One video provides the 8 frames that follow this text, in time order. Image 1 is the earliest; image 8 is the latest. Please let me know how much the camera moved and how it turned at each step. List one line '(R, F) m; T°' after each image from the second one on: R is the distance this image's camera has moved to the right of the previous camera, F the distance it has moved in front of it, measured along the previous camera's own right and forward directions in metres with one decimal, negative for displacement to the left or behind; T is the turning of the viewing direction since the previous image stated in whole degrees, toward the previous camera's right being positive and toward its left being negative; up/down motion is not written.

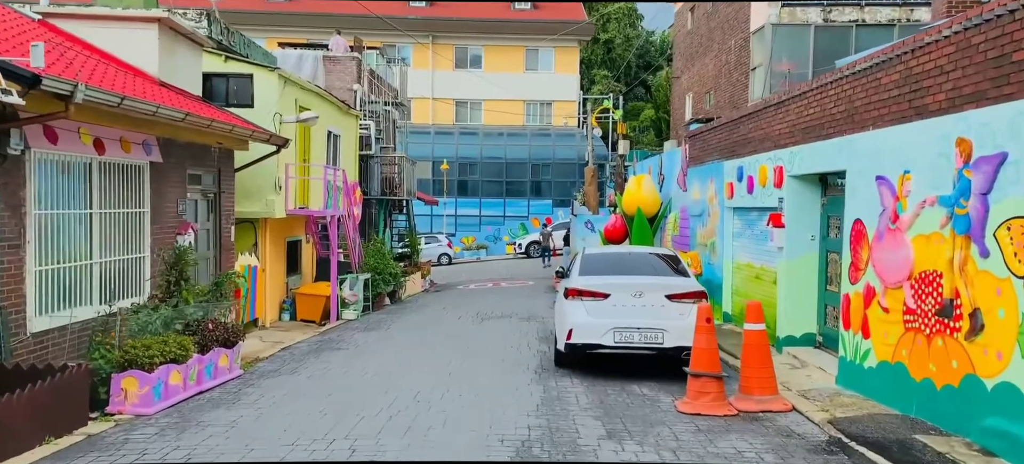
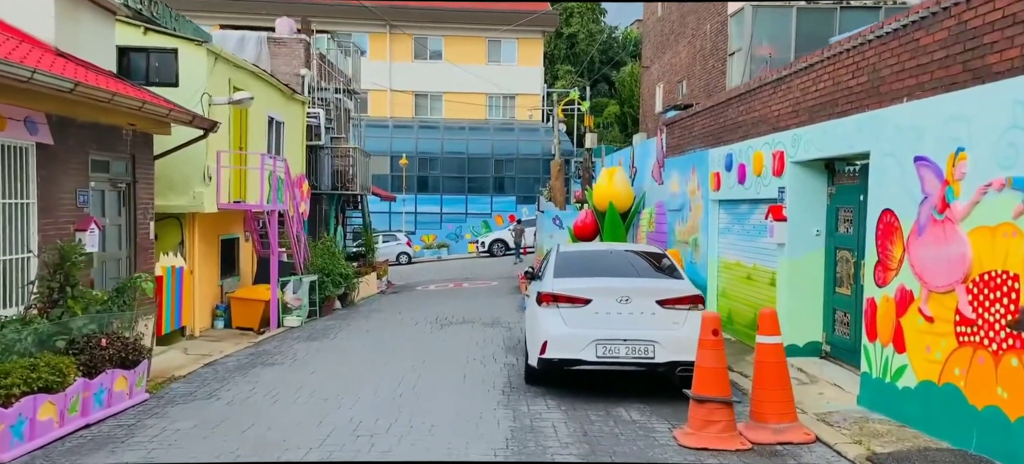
(0.0, +1.4) m; +3°
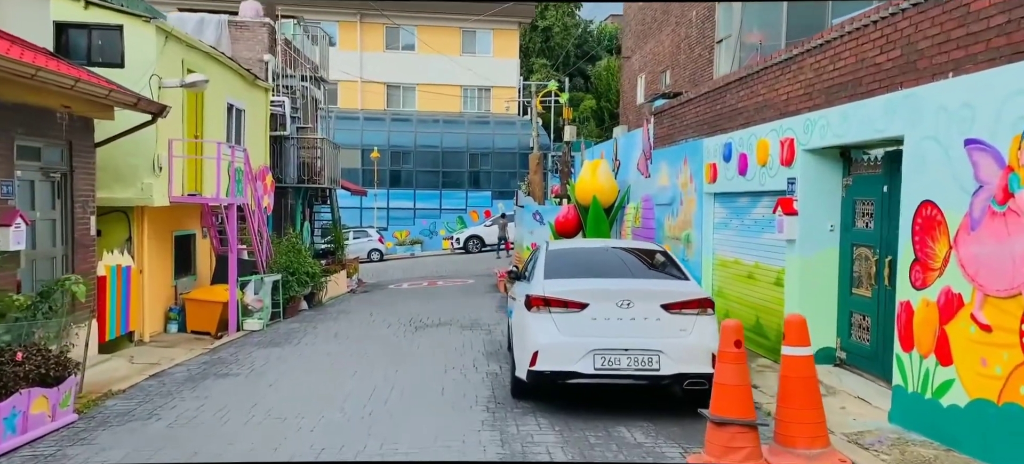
(-0.1, +0.9) m; +2°
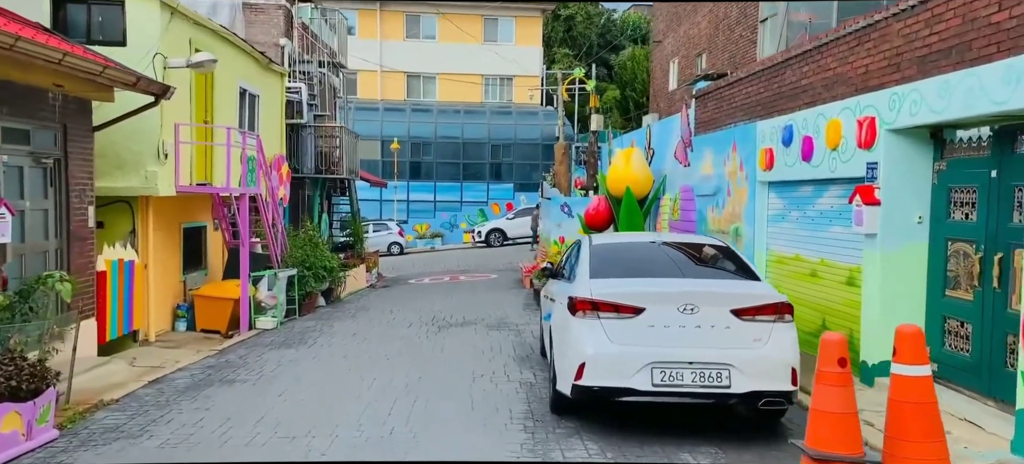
(-0.2, +0.9) m; -1°
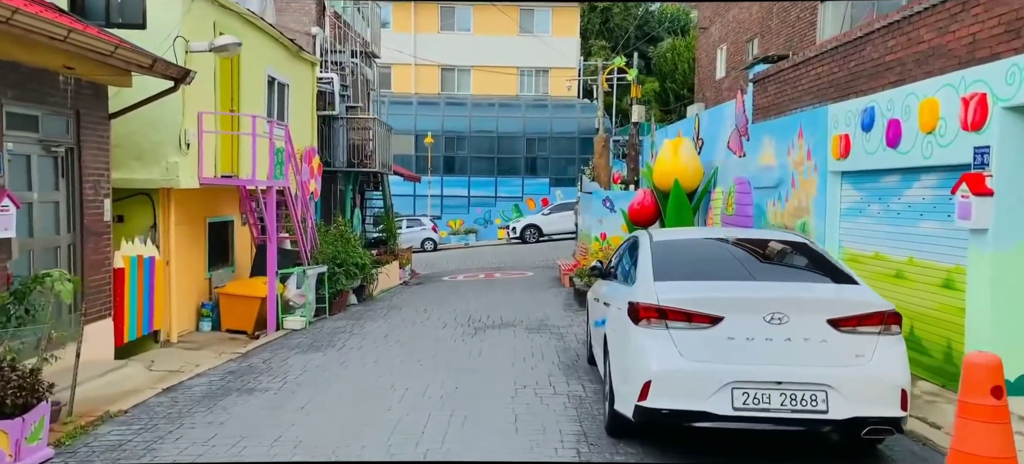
(-0.1, +0.8) m; -2°
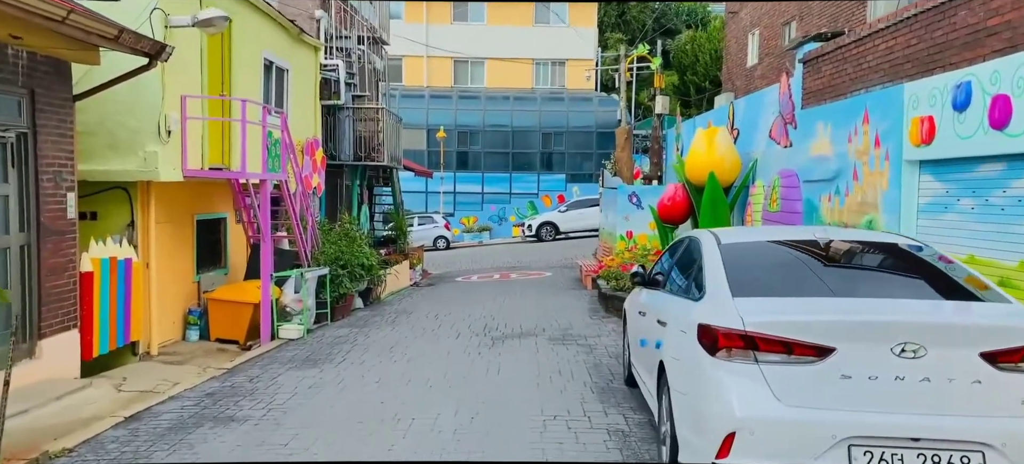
(-0.1, +1.1) m; -1°
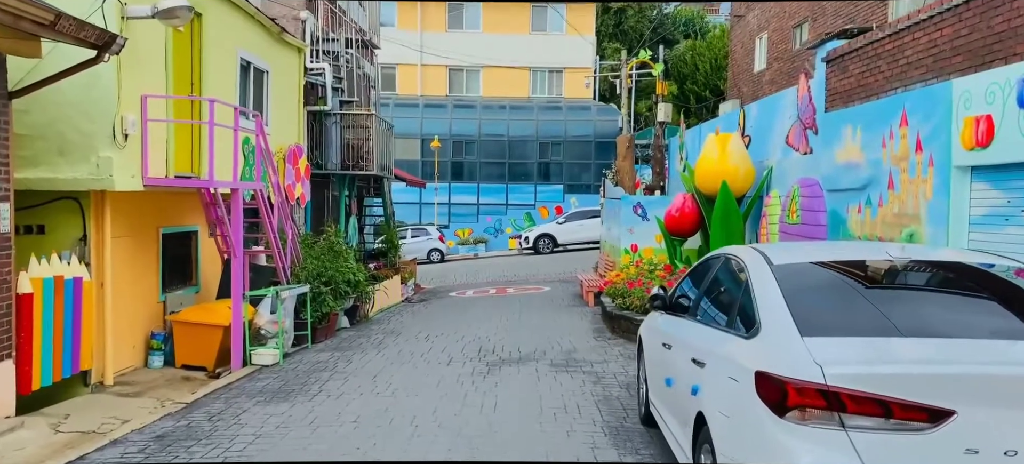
(0.0, +0.9) m; 0°
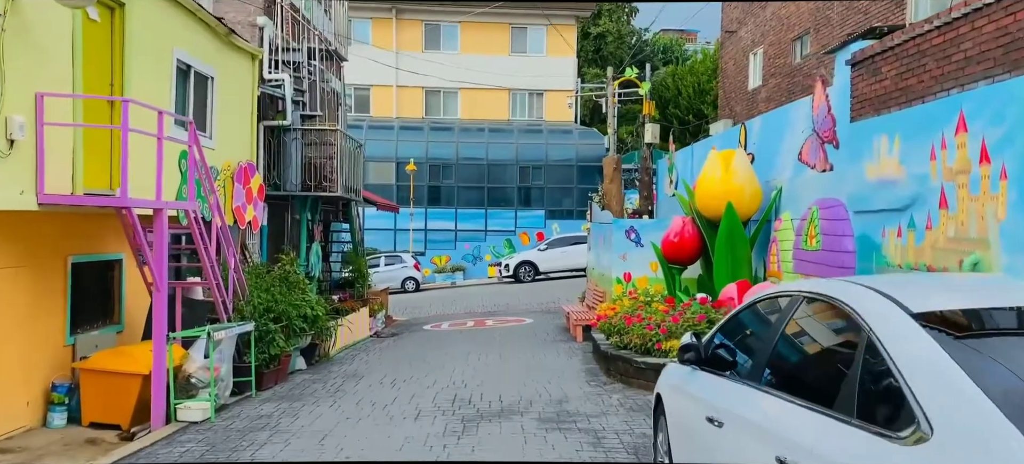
(0.0, +1.4) m; +2°
